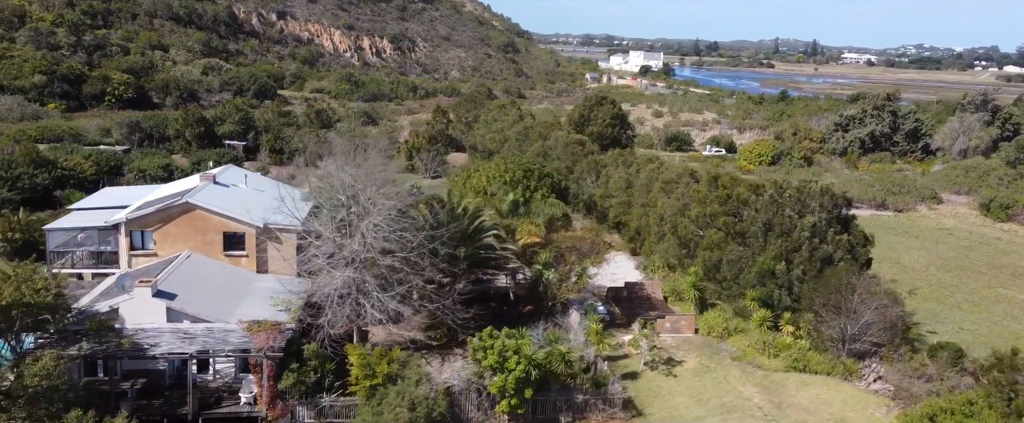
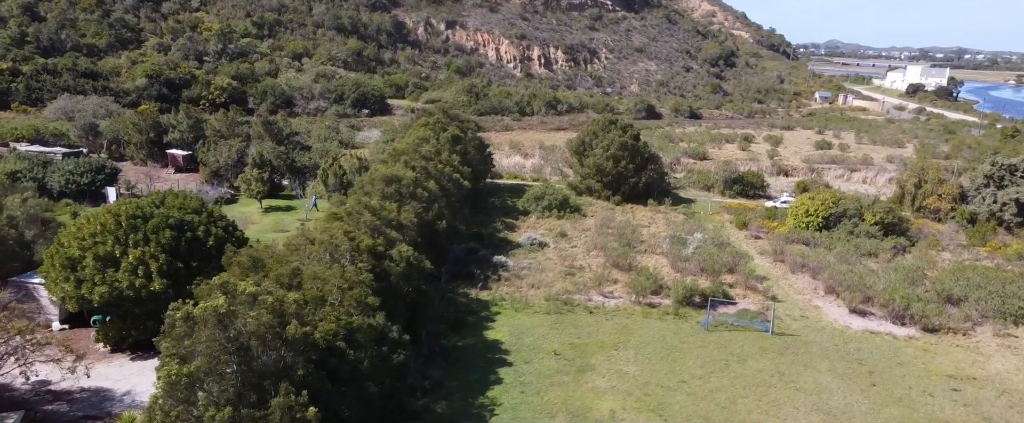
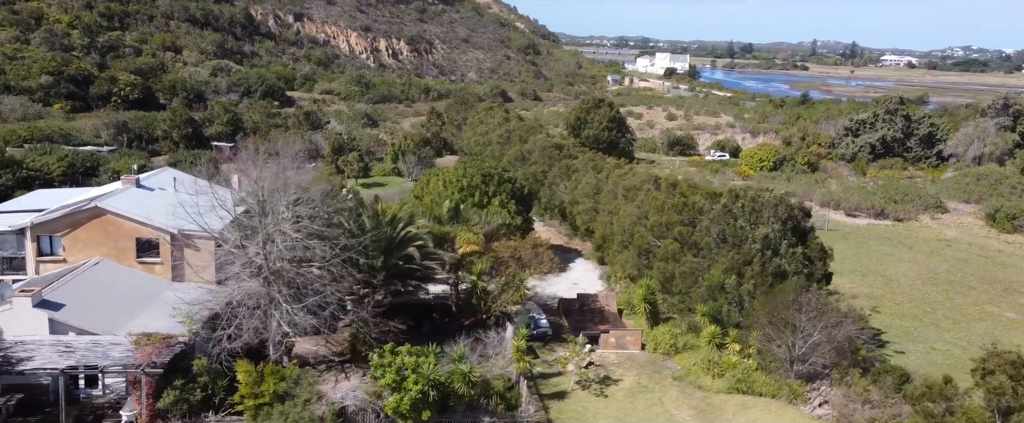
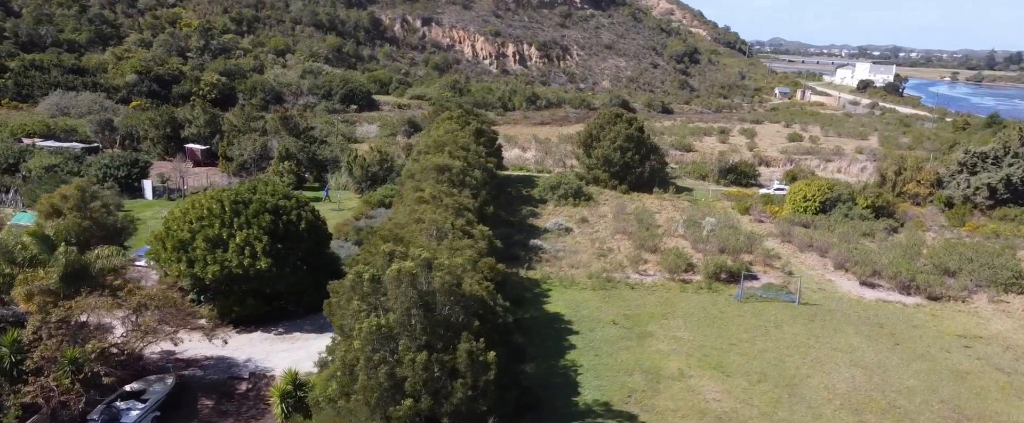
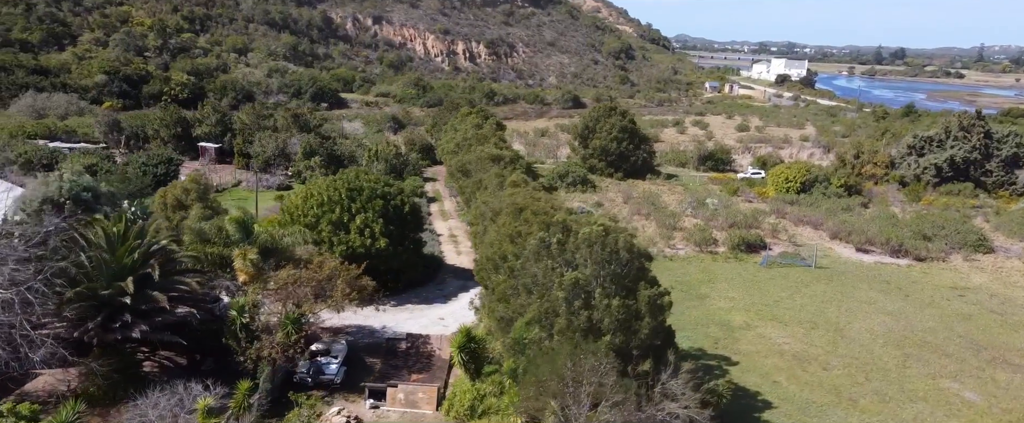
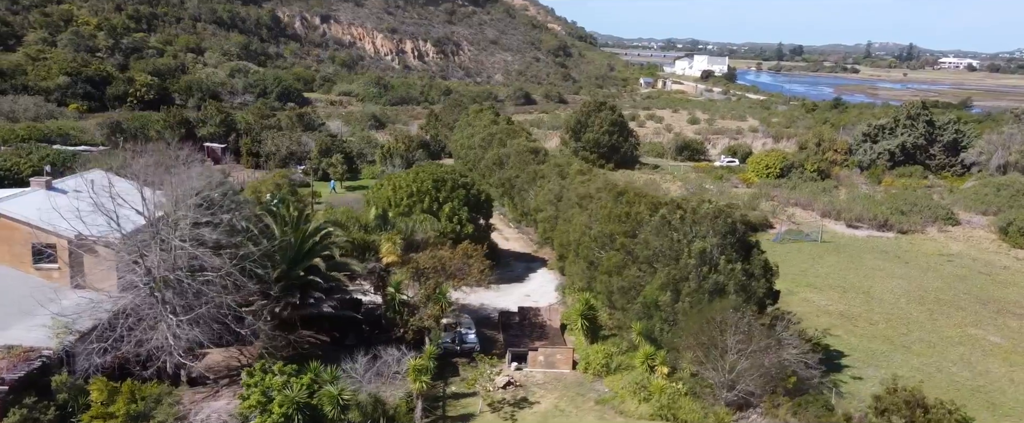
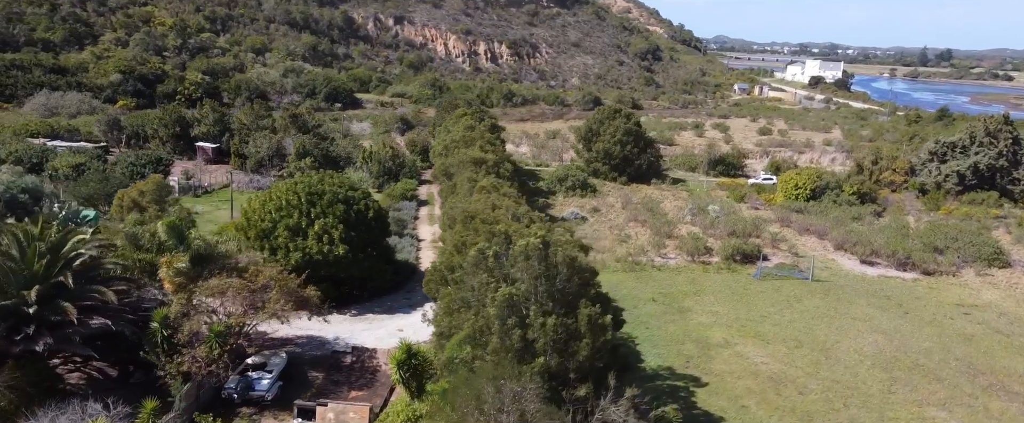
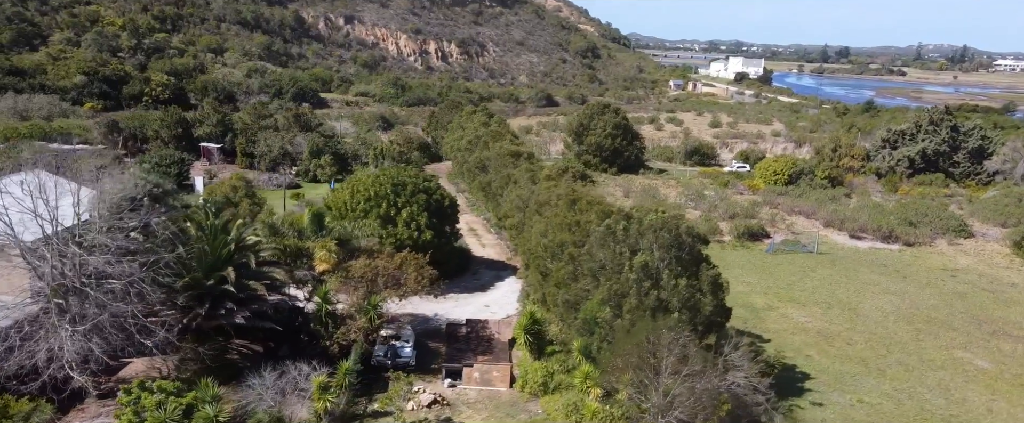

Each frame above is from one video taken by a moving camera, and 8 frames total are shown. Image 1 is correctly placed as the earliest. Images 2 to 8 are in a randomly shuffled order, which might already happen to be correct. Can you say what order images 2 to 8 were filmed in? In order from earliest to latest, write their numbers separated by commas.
3, 6, 8, 5, 7, 4, 2
